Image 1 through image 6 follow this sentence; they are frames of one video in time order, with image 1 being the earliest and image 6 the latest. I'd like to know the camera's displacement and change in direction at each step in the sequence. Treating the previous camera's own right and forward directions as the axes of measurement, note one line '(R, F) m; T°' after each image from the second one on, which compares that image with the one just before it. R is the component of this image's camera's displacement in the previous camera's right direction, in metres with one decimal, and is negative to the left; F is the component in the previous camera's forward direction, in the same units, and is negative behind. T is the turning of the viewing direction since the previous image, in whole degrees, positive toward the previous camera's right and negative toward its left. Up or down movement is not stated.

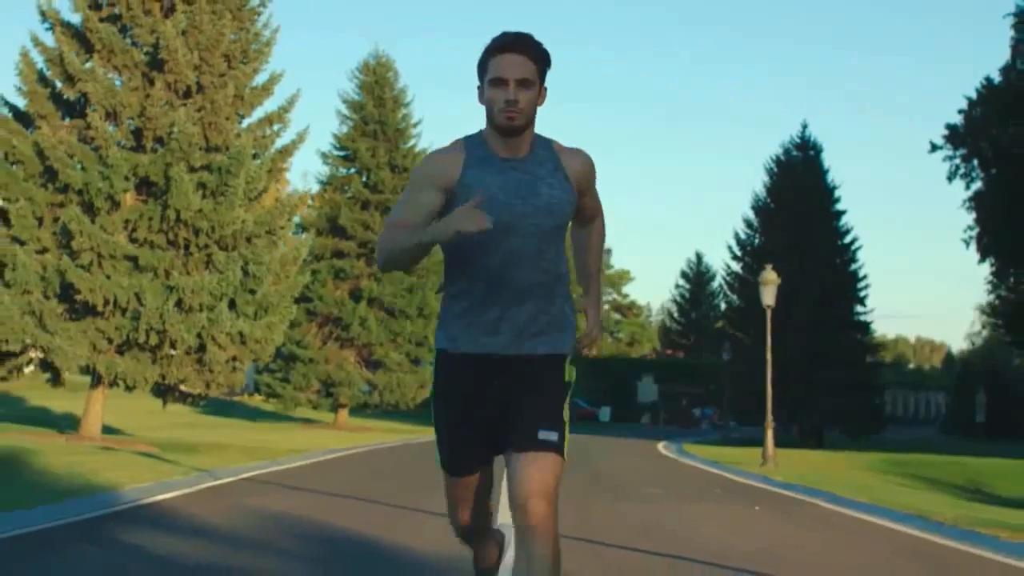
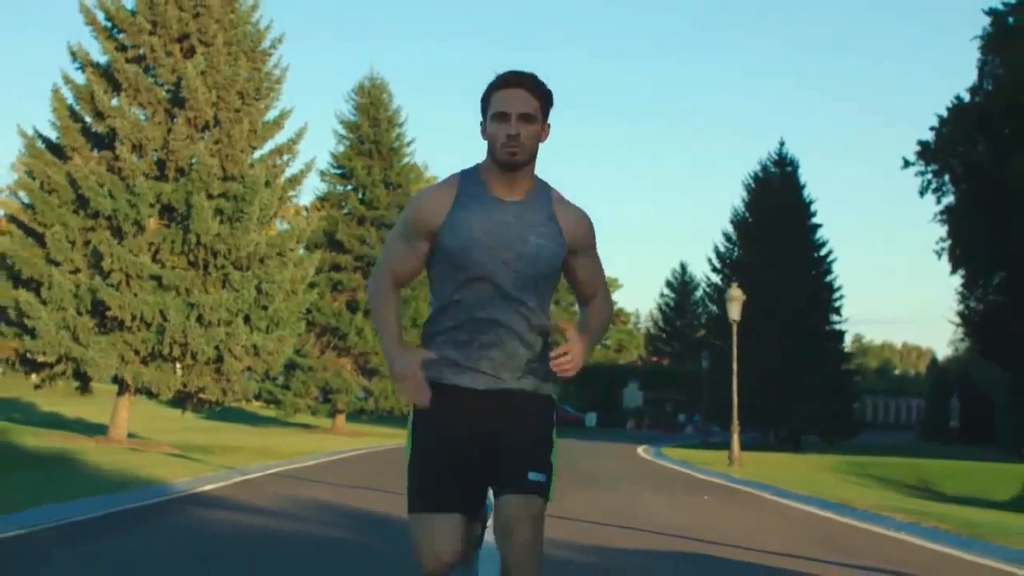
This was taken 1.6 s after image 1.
(0.0, -2.8) m; 0°
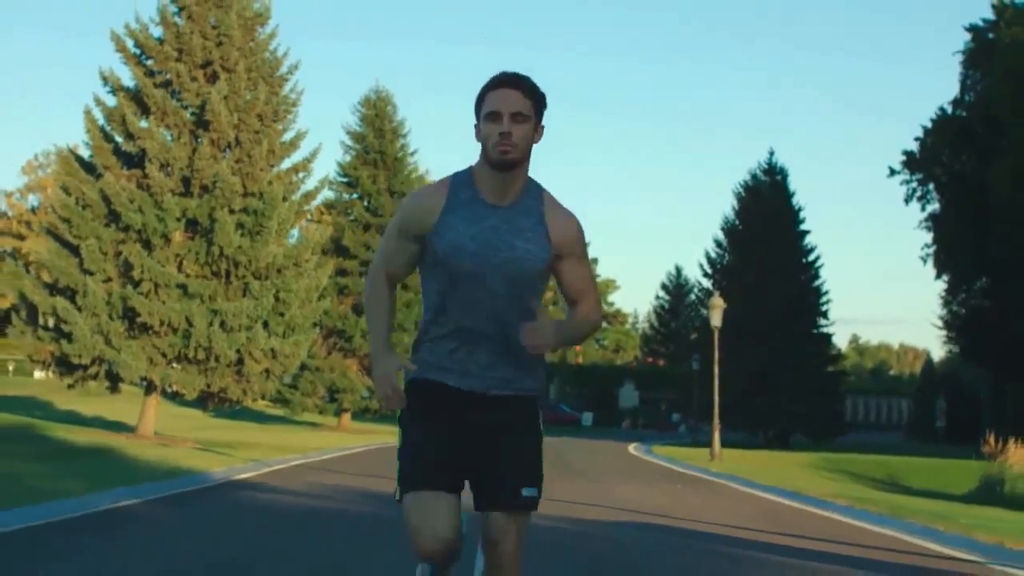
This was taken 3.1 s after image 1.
(0.0, -2.5) m; 0°
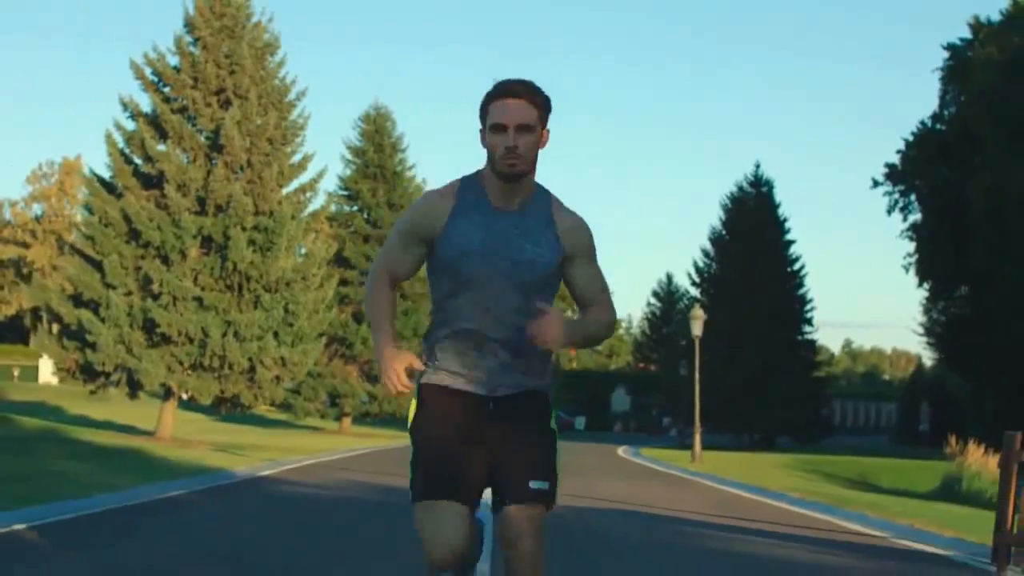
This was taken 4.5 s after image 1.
(0.0, -2.3) m; 0°
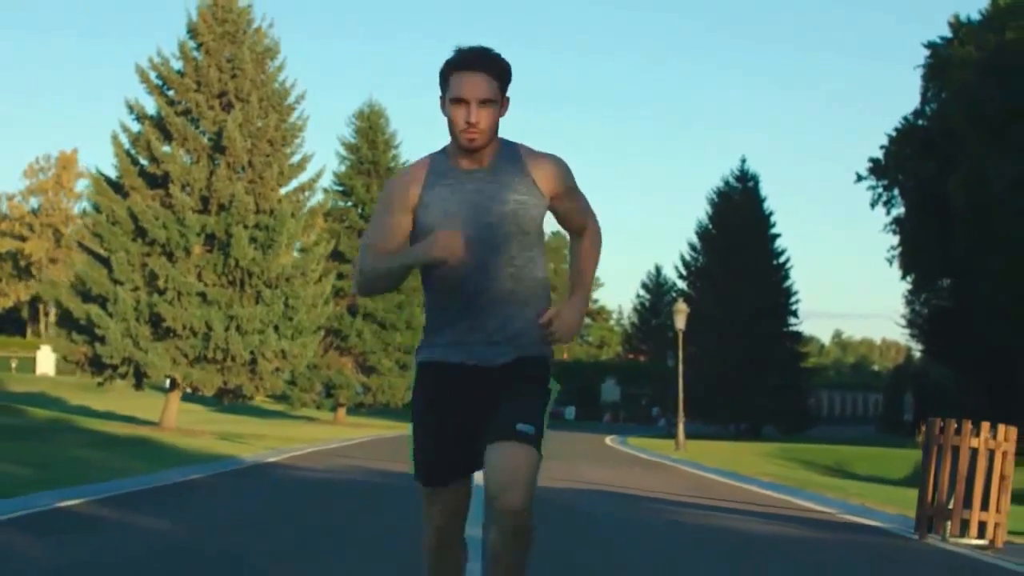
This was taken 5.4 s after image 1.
(0.0, -1.5) m; 0°
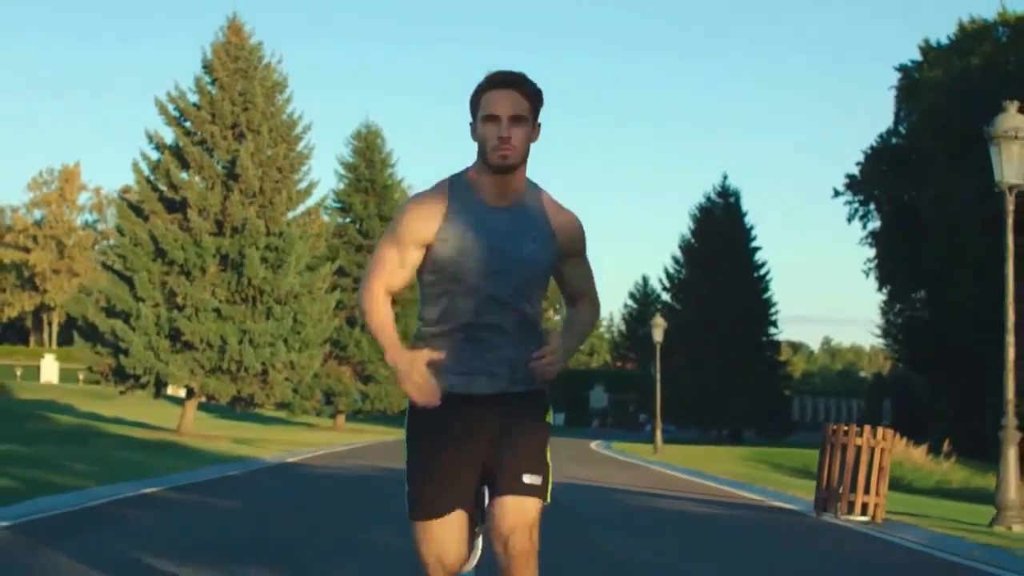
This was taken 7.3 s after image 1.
(0.0, -3.1) m; 0°
